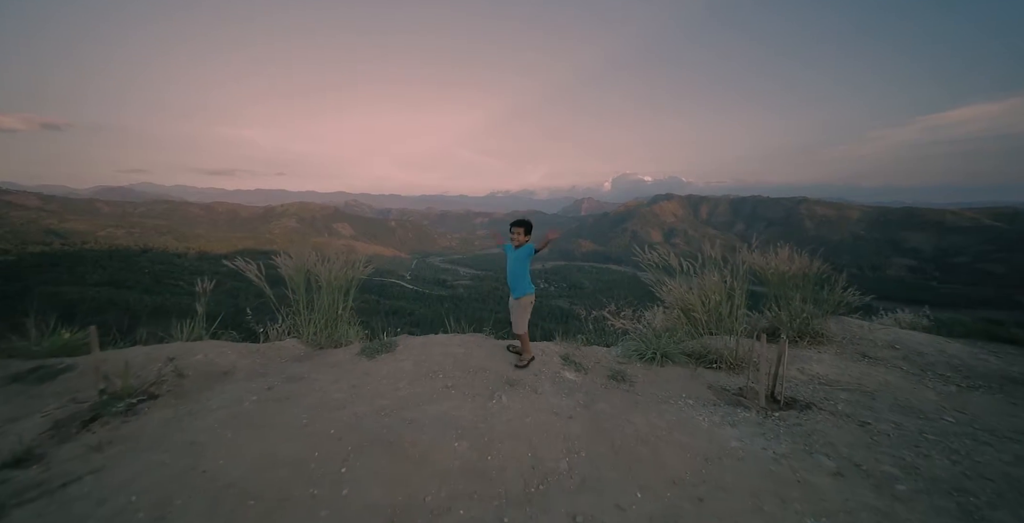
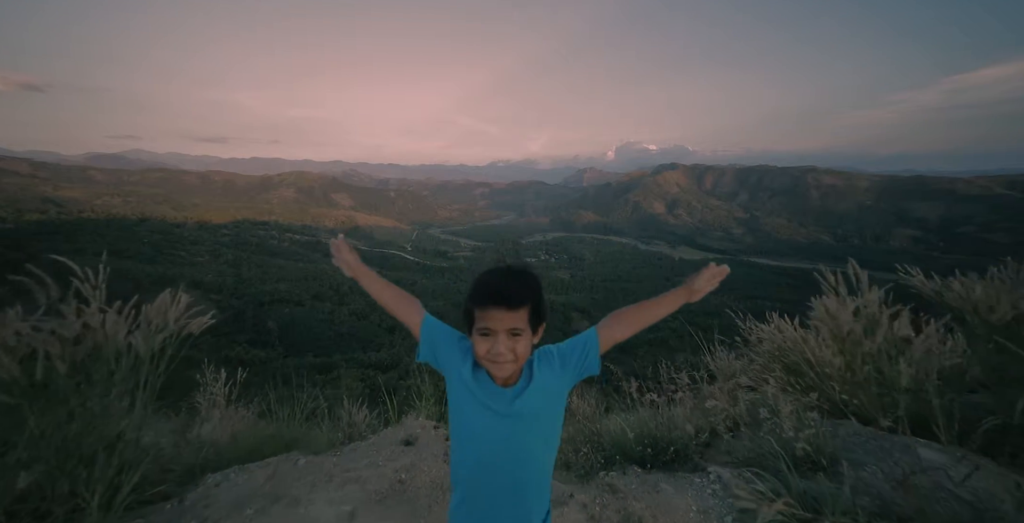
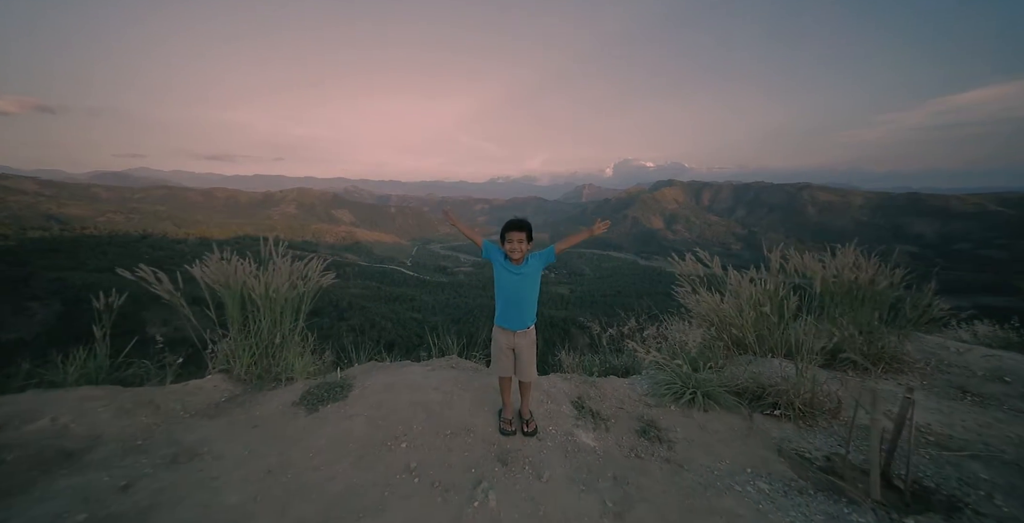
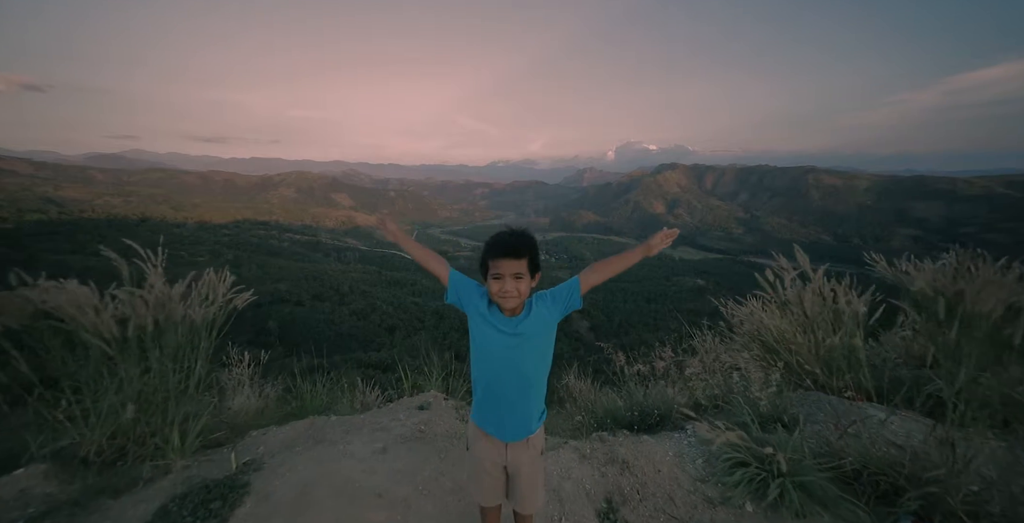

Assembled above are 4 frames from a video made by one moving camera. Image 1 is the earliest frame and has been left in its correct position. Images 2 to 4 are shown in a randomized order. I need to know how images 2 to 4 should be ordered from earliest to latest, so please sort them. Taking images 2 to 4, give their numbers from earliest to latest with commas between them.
3, 4, 2
